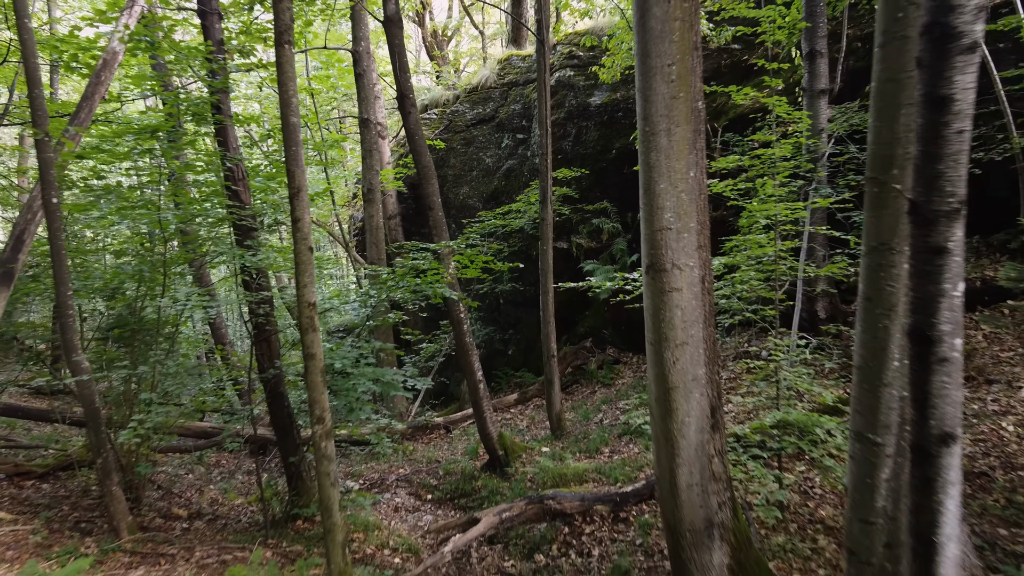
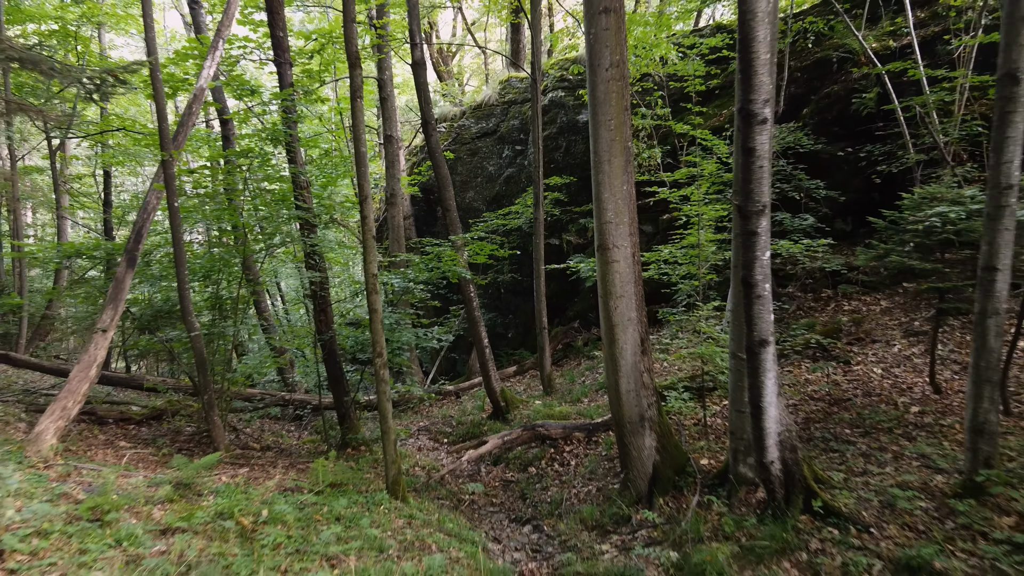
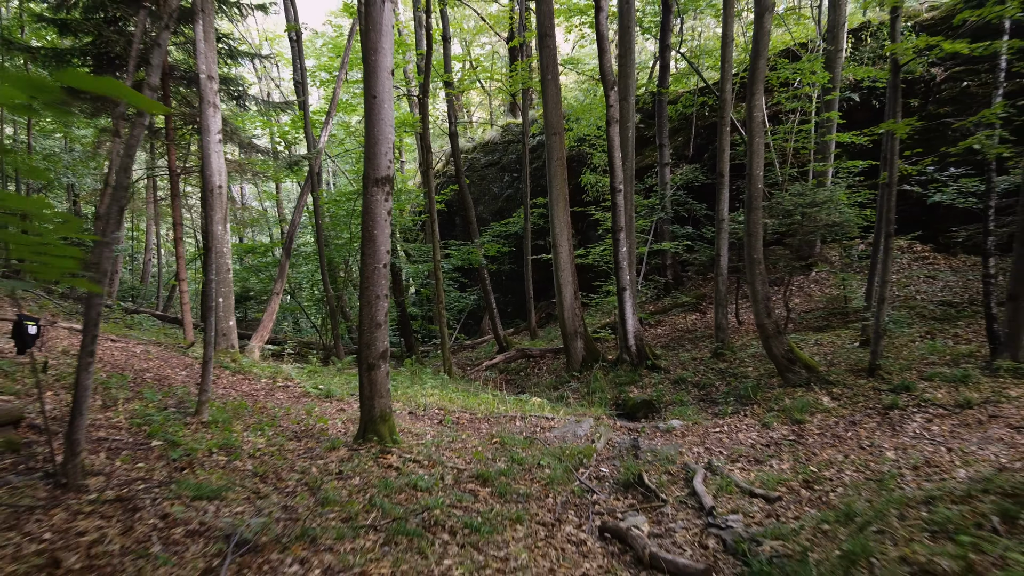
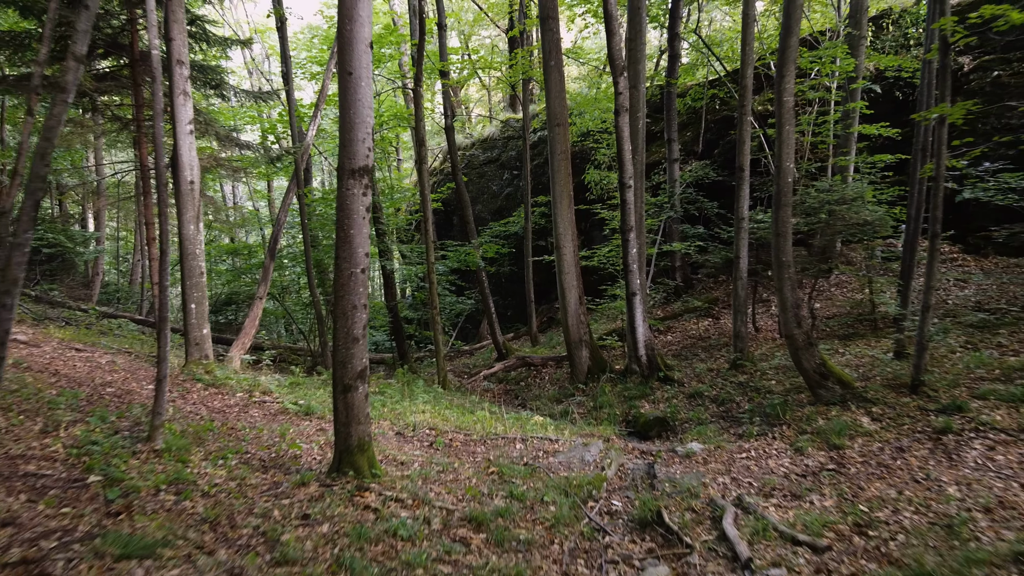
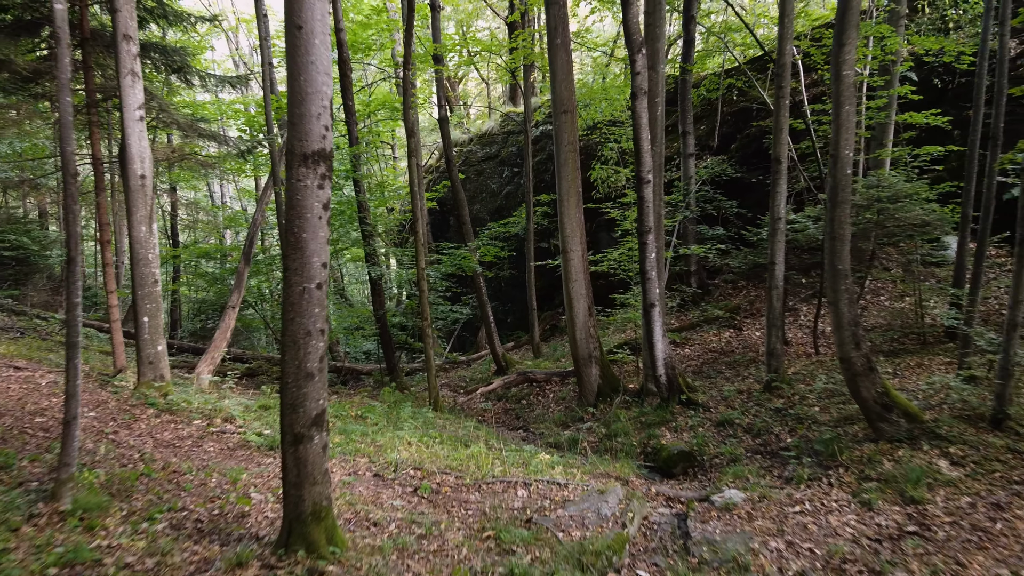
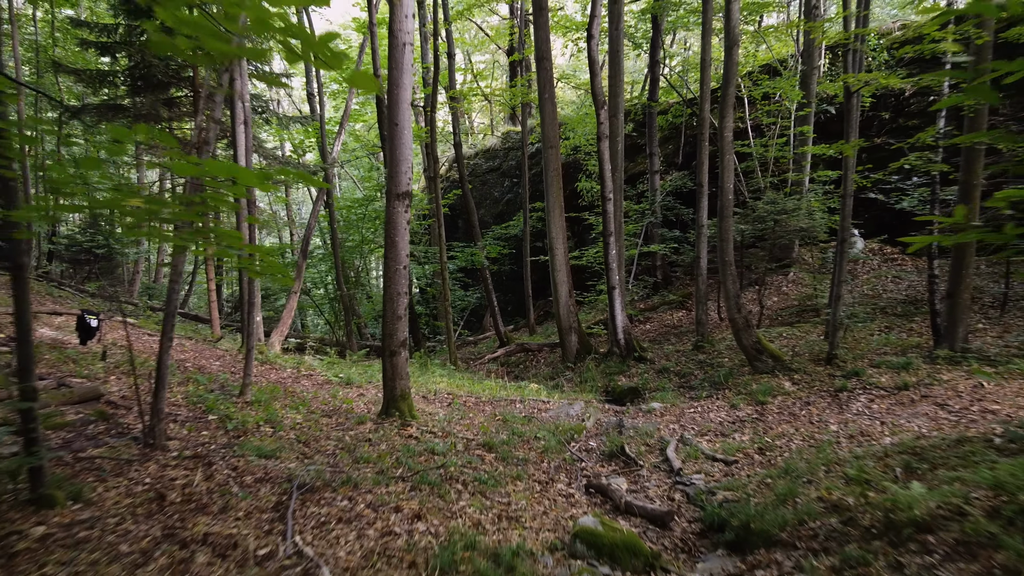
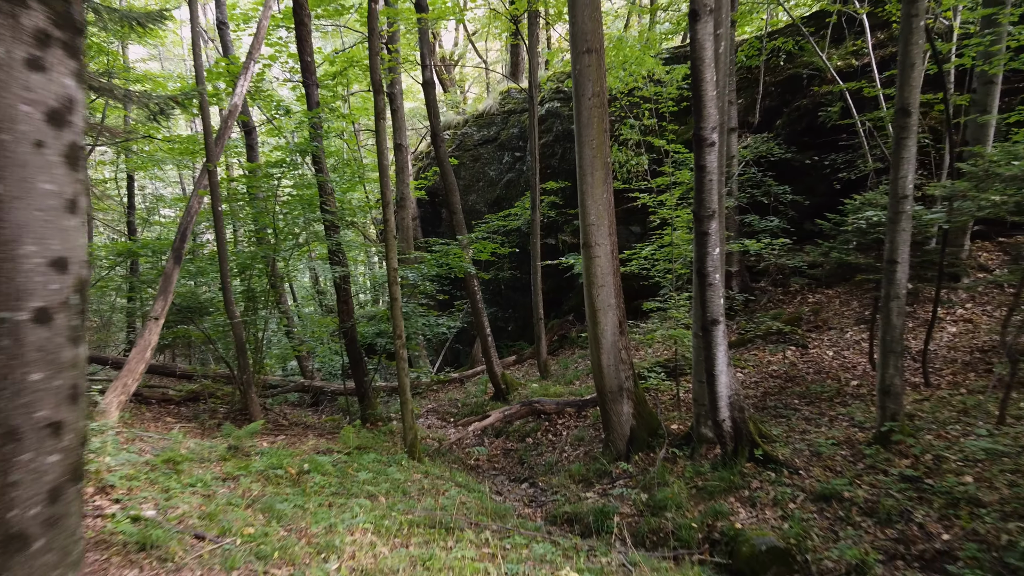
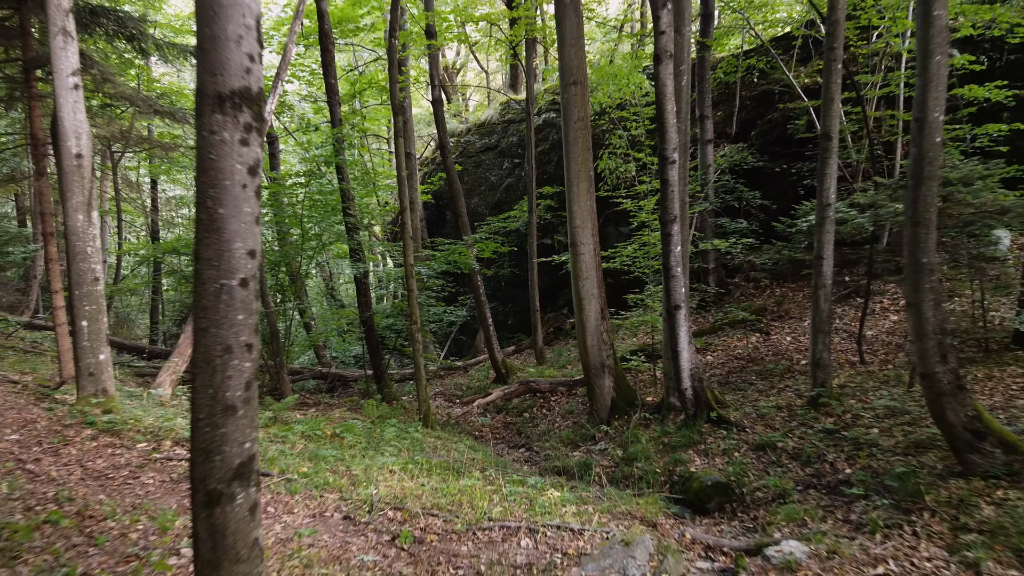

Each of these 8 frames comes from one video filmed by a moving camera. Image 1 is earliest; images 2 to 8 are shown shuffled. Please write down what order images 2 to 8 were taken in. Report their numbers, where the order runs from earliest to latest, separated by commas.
2, 7, 8, 5, 4, 3, 6
